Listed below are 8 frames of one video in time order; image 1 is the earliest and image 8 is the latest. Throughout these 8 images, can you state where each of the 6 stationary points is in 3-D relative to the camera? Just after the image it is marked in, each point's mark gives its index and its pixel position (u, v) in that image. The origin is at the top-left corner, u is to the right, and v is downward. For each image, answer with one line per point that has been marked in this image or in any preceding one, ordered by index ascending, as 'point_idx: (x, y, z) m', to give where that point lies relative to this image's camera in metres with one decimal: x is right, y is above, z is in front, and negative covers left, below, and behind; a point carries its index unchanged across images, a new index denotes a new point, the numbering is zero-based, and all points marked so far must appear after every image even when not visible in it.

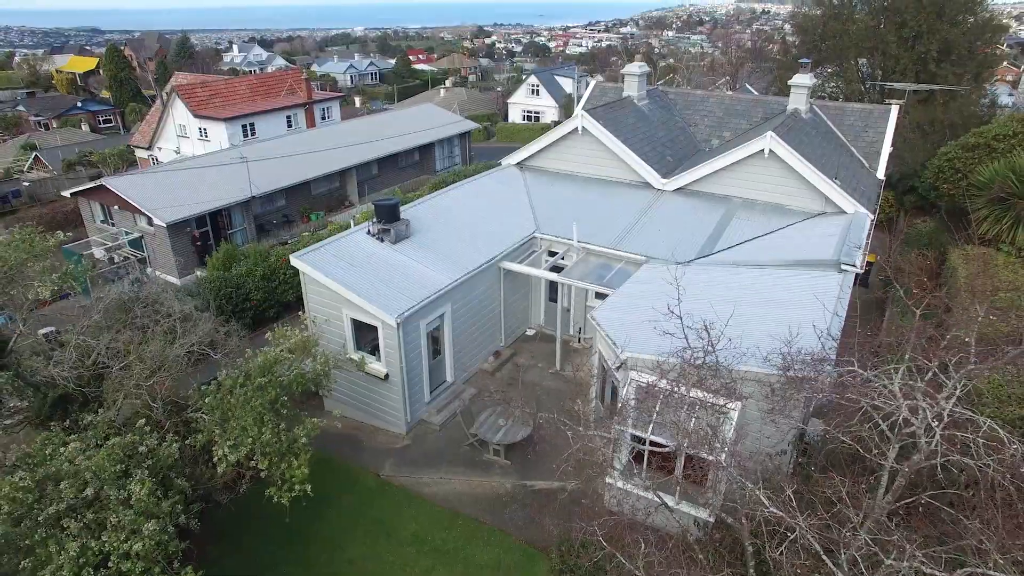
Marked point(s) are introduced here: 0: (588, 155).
0: (+1.0, +1.8, +9.6) m
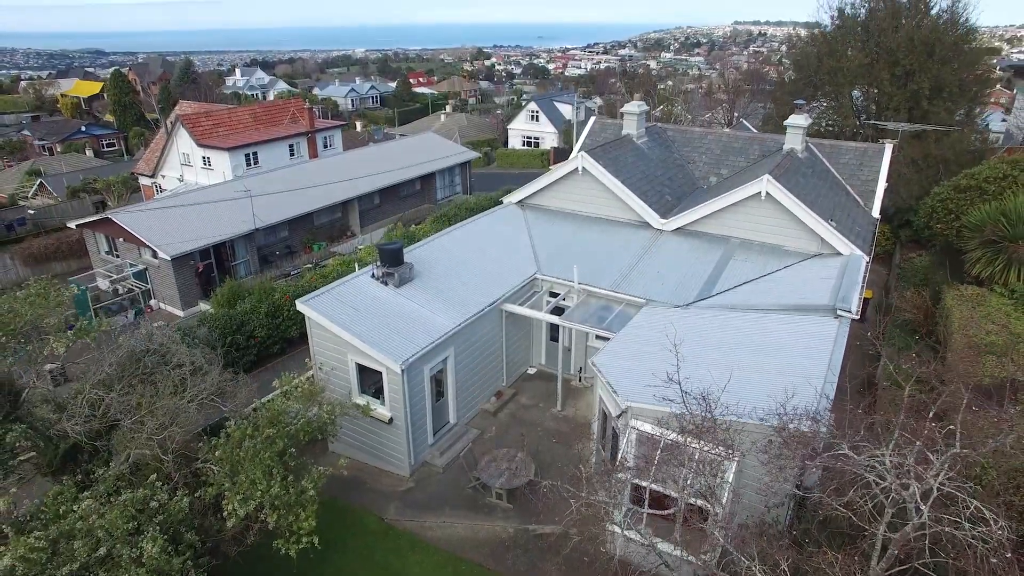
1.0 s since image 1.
0: (+1.1, +1.3, +9.8) m
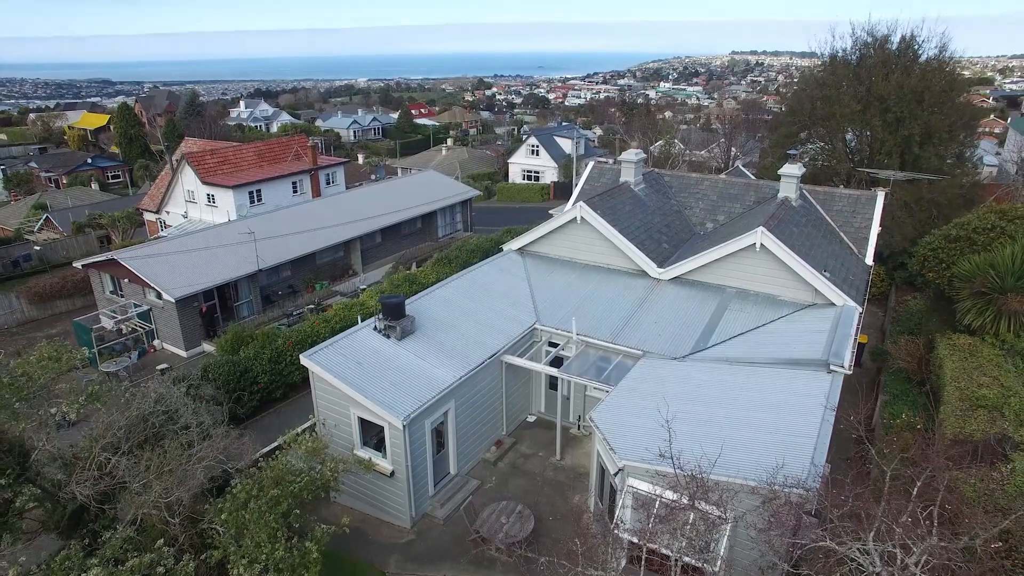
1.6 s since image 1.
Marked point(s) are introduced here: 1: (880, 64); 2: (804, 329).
0: (+1.1, +0.6, +10.0) m
1: (+7.1, +4.4, +13.6) m
2: (+3.2, -0.5, +7.8) m
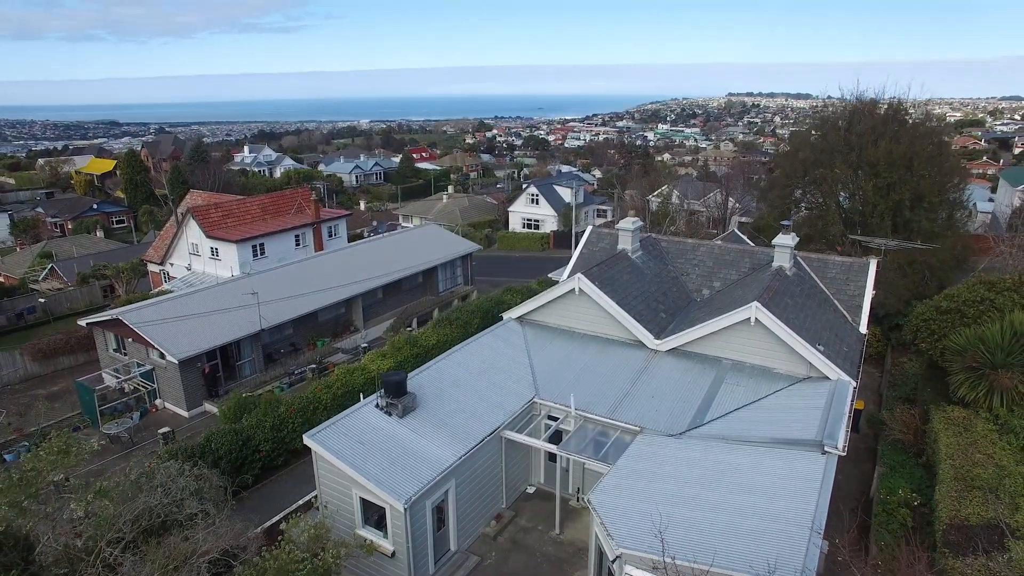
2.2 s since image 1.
0: (+1.1, -0.4, +10.2) m
1: (+7.1, +3.2, +14.0) m
2: (+3.2, -1.3, +8.0) m
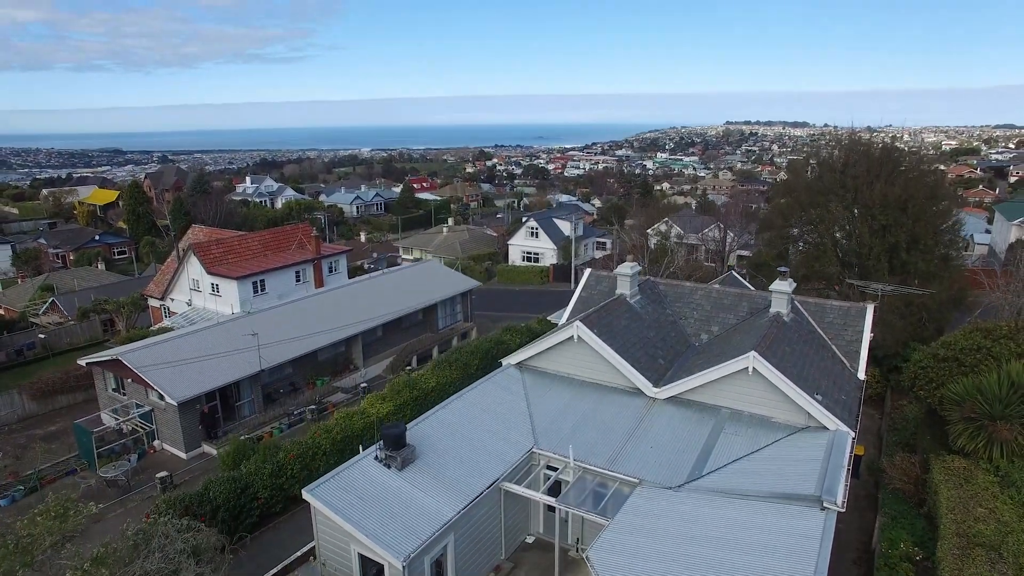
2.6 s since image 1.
0: (+1.0, -1.0, +10.2) m
1: (+7.1, +2.4, +14.2) m
2: (+3.2, -1.9, +8.0) m
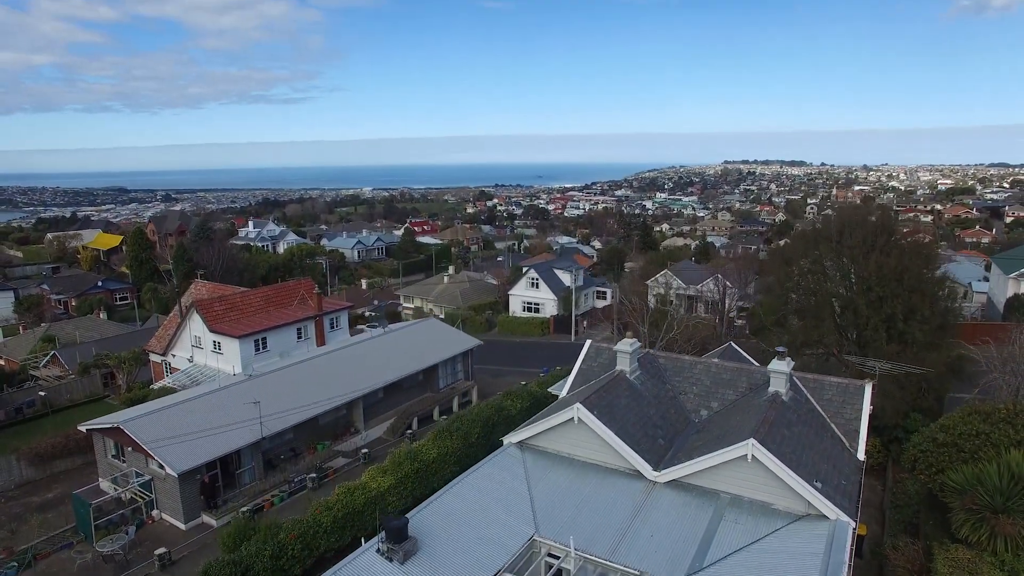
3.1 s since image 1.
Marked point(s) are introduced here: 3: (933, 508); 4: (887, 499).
0: (+1.0, -2.2, +10.3) m
1: (+7.1, +1.0, +14.4) m
2: (+3.2, -2.9, +8.0) m
3: (+5.9, -3.1, +9.9) m
4: (+6.3, -3.5, +11.8) m
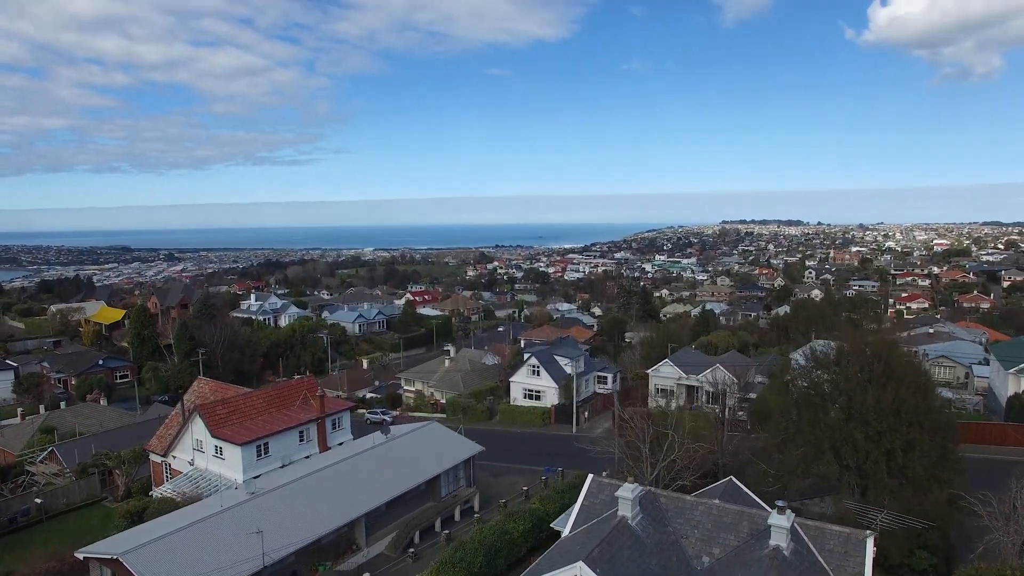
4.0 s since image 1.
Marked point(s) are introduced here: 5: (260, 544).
0: (+1.1, -4.5, +10.3) m
1: (+7.1, -1.6, +14.7) m
2: (+3.3, -5.0, +7.9) m
3: (+6.0, -5.3, +9.9) m
4: (+6.3, -5.9, +11.7) m
5: (-5.6, -5.7, +15.7) m
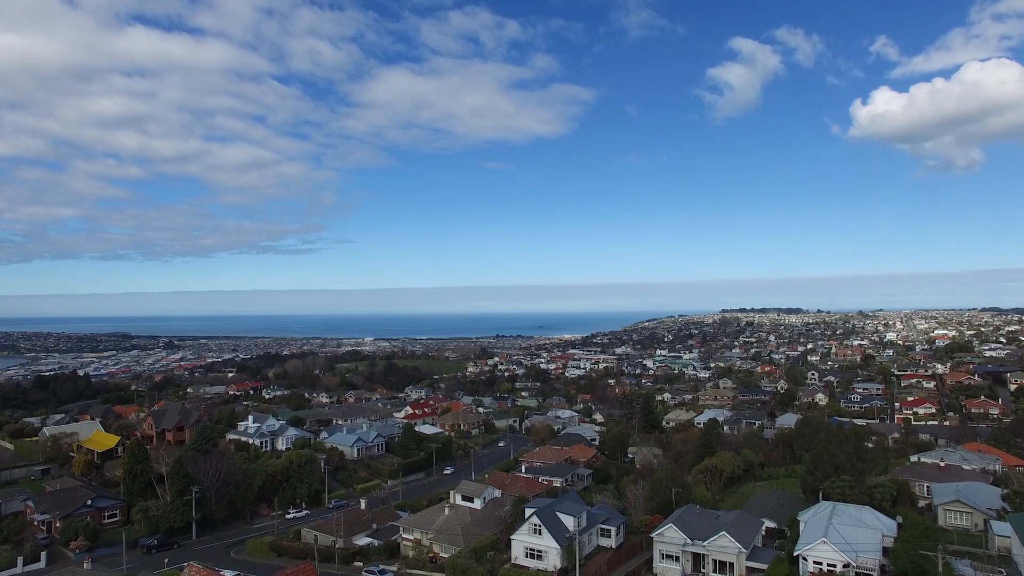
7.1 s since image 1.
0: (+1.1, -9.0, +9.3) m
1: (+7.1, -6.7, +14.0) m
2: (+3.3, -9.2, +6.8) m
3: (+6.0, -9.7, +8.7) m
4: (+6.4, -10.5, +10.5) m
5: (-5.5, -11.0, +14.5) m
